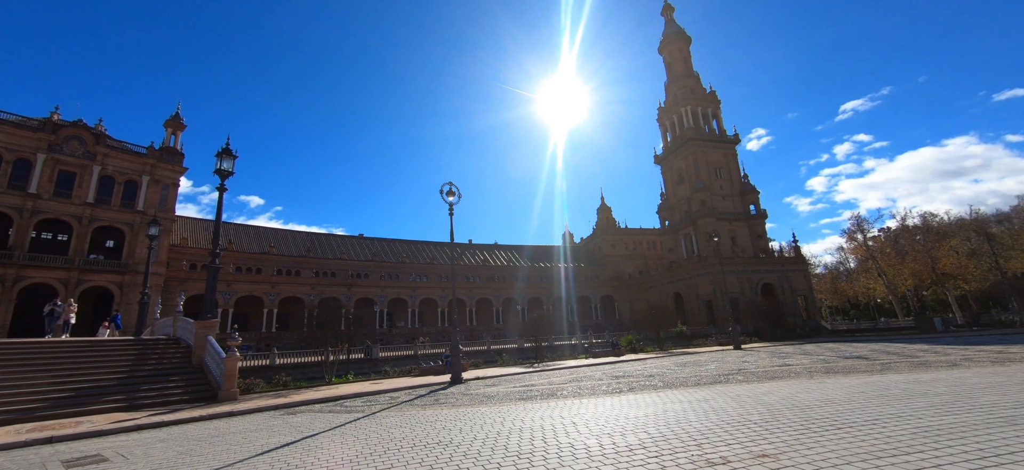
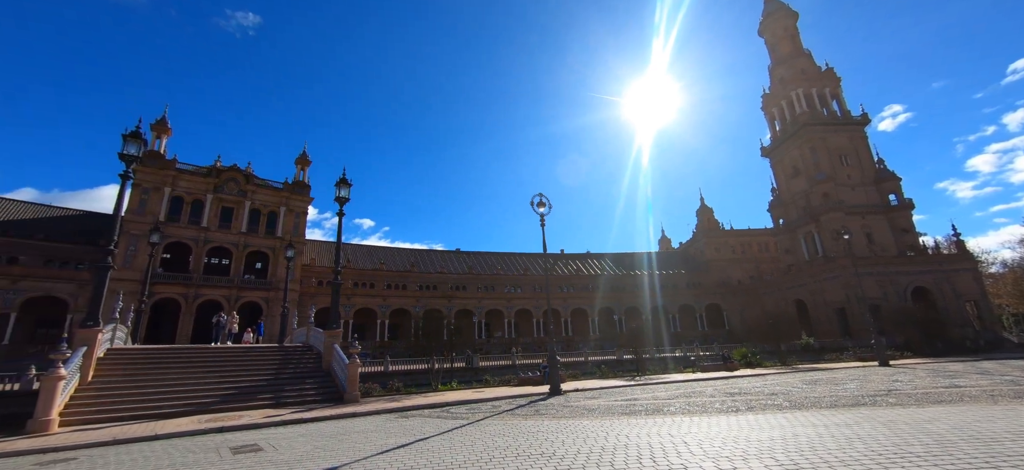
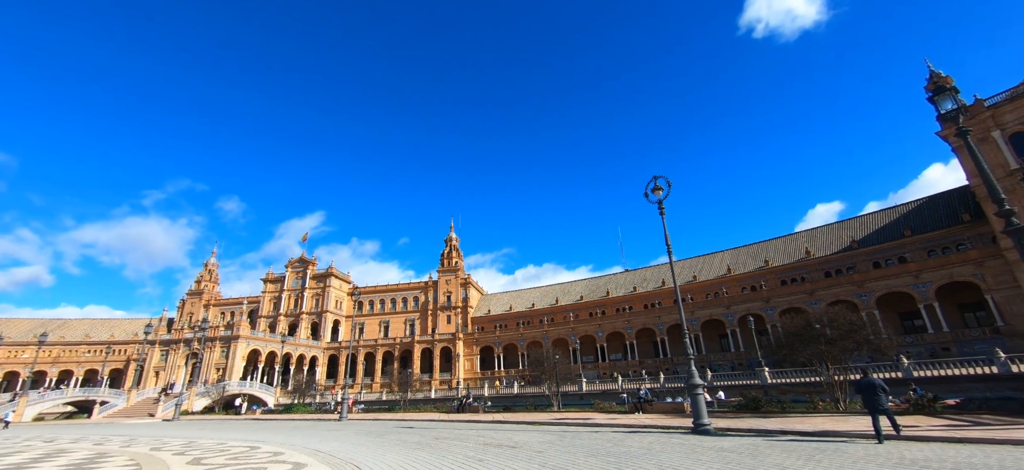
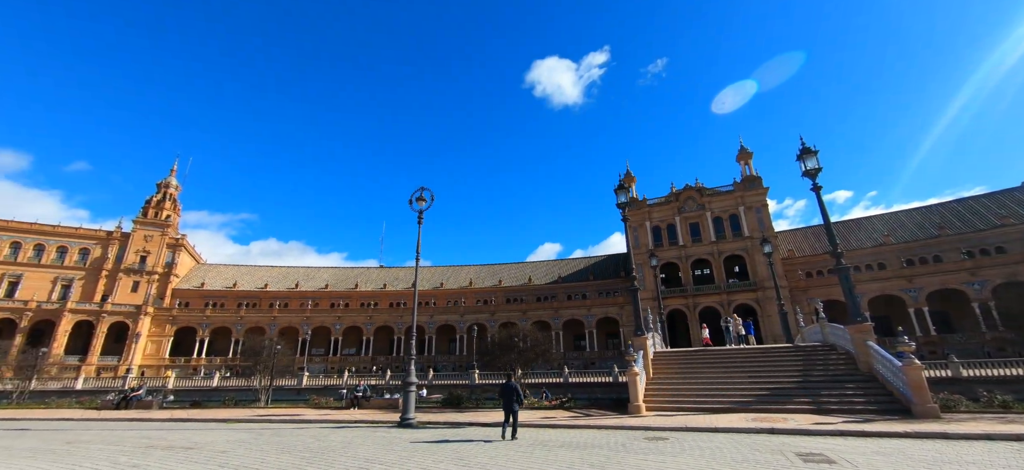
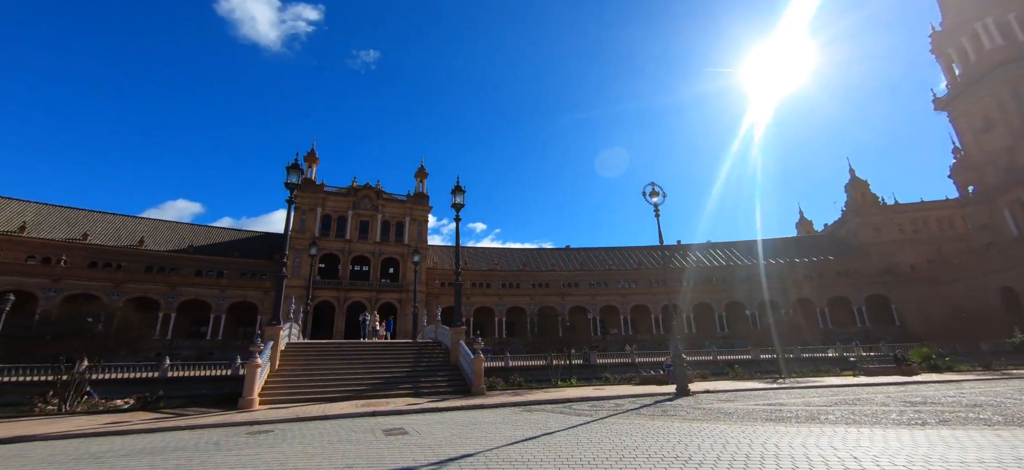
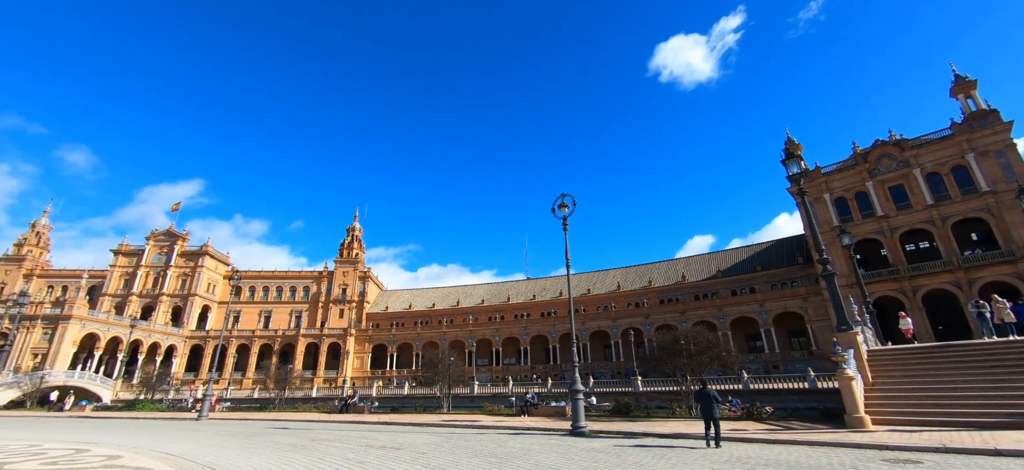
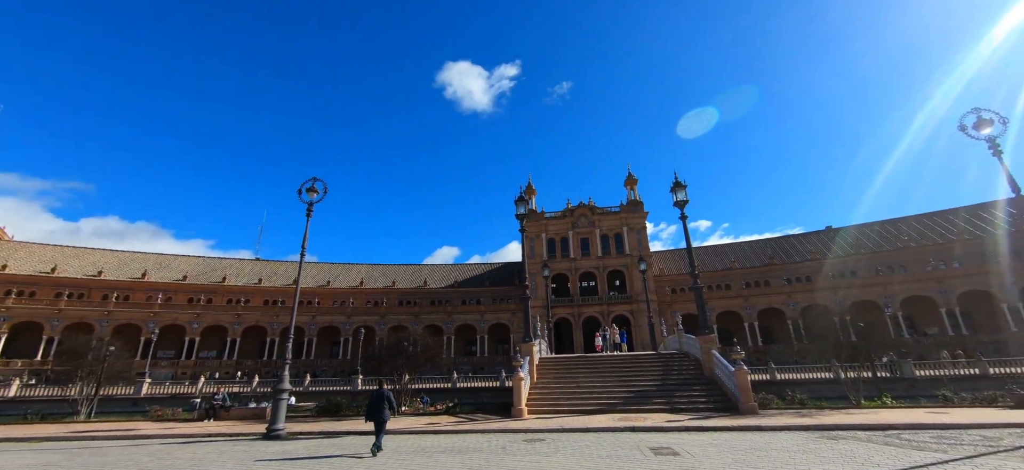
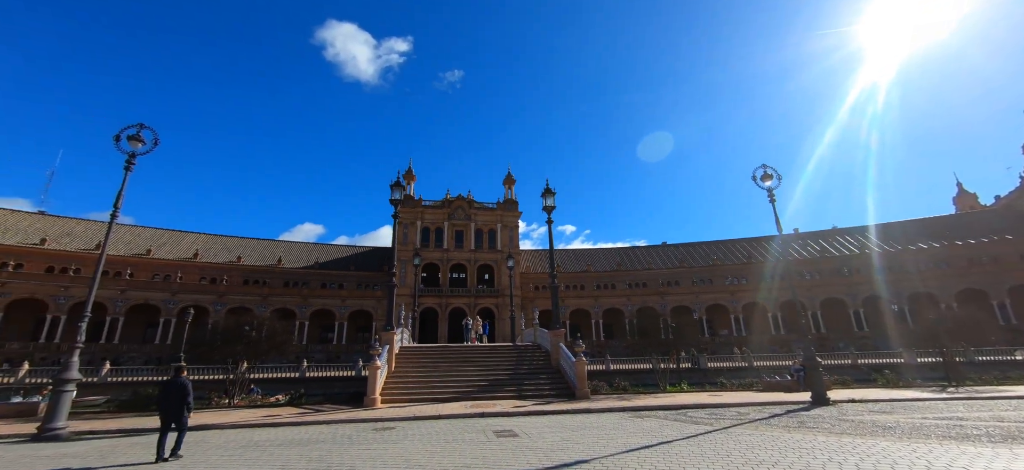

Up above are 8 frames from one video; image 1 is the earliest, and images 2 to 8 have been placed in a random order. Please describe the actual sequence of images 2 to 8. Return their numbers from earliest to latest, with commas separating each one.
2, 5, 8, 7, 4, 6, 3
